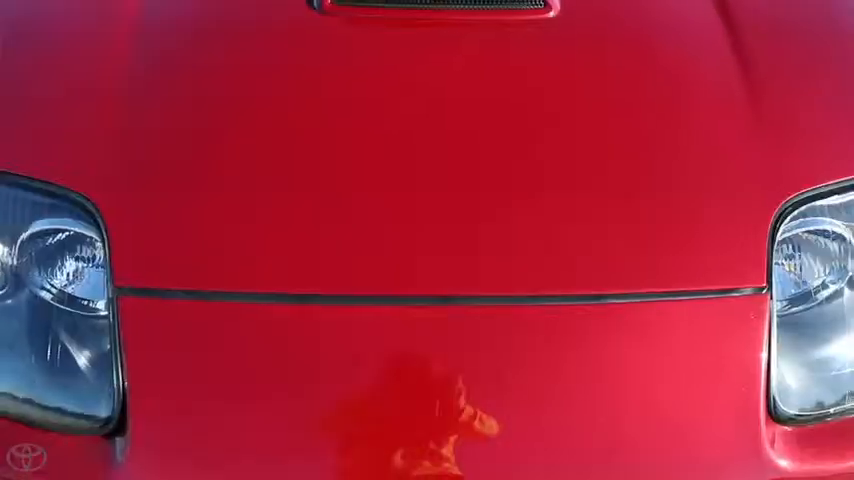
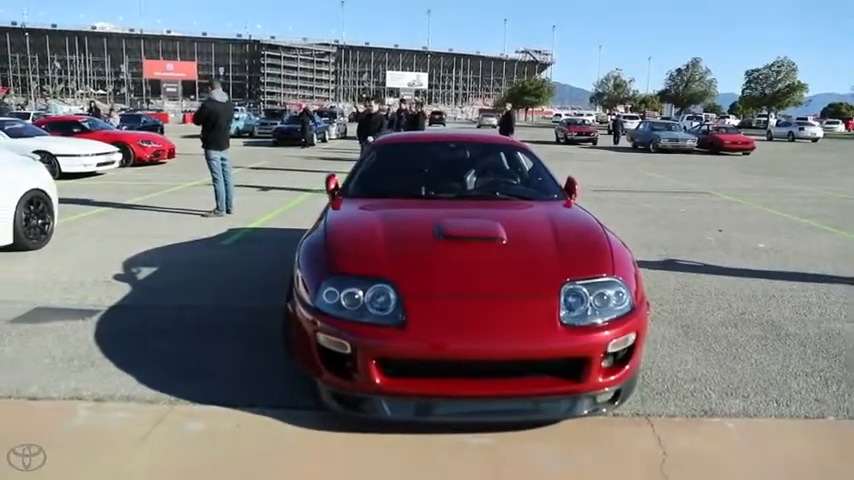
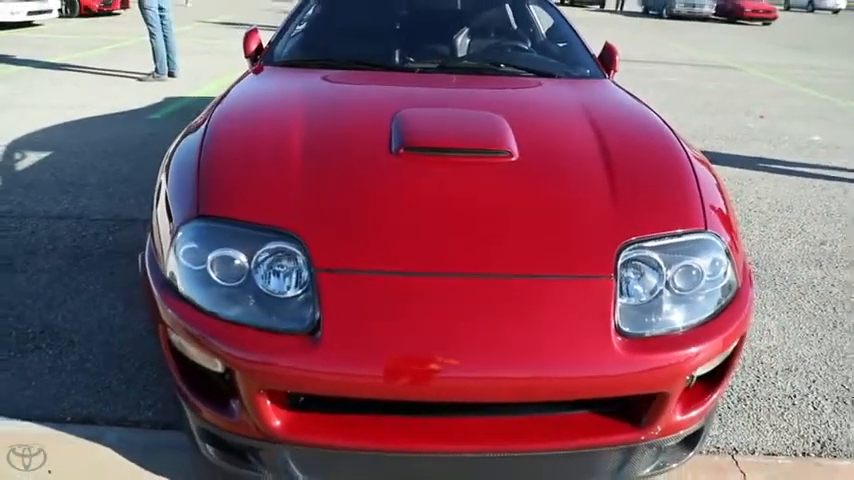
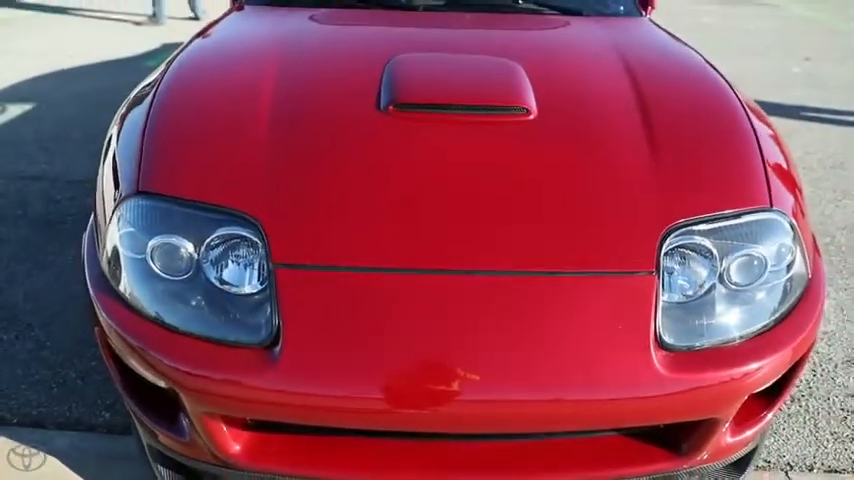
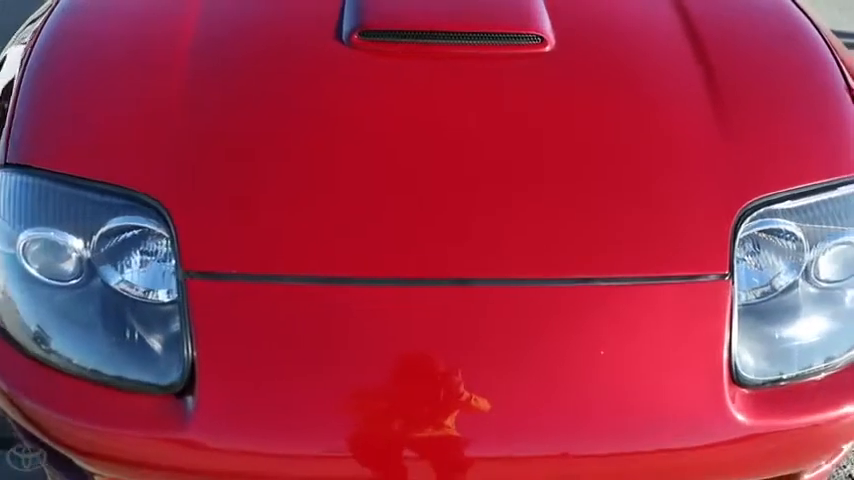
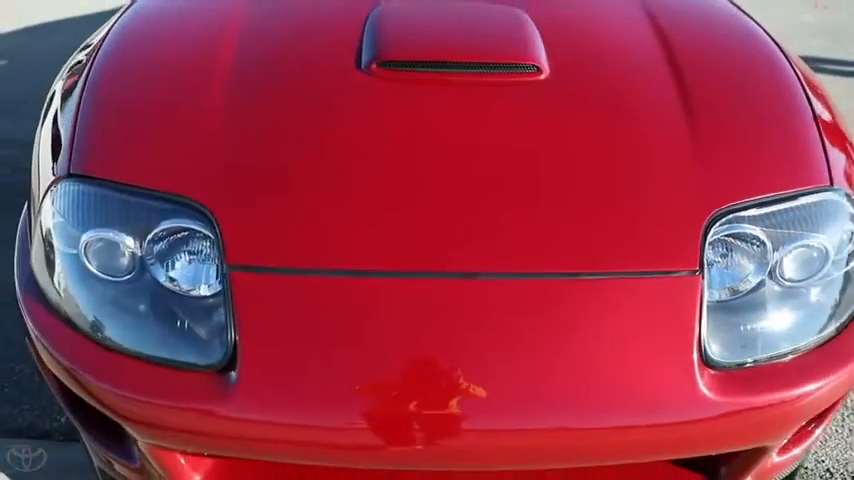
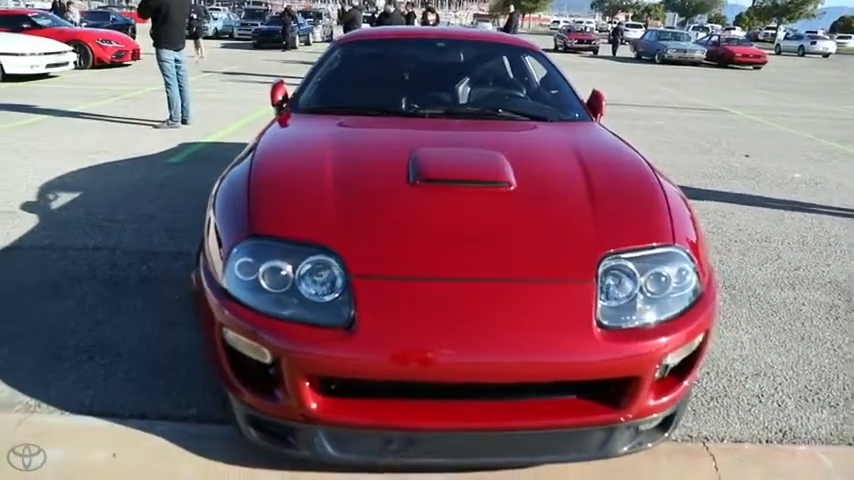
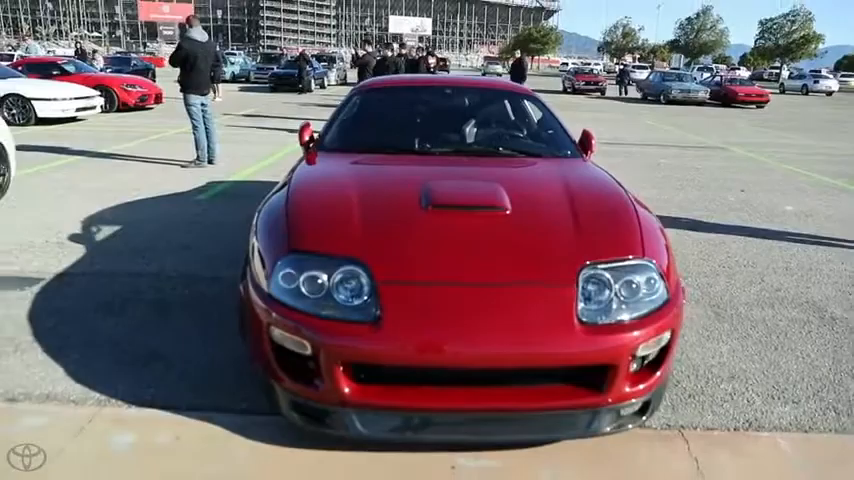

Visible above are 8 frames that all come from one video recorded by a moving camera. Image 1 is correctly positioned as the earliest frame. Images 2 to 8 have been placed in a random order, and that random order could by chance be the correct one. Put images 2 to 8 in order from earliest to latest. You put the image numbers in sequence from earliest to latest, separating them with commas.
5, 6, 4, 3, 7, 8, 2
